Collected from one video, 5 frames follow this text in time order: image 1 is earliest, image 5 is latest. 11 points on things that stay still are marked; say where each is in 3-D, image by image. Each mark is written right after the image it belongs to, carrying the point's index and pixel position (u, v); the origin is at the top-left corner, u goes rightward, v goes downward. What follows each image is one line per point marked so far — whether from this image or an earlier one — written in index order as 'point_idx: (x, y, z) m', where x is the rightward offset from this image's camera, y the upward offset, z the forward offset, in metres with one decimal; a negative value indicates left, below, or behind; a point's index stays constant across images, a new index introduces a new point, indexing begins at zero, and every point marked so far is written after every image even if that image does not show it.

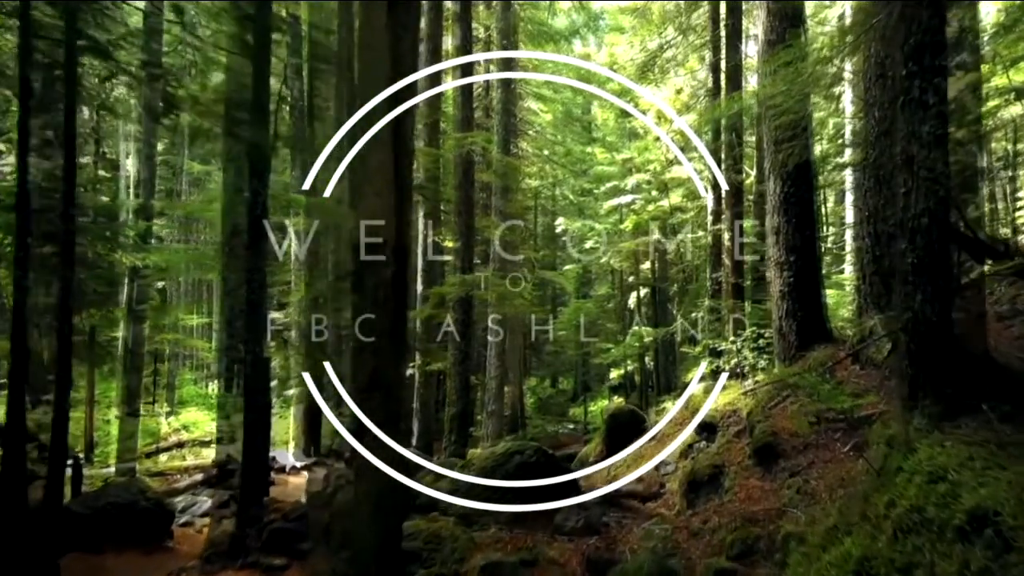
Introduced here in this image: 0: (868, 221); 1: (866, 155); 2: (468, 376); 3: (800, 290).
0: (+4.4, +0.8, +9.5) m
1: (+4.4, +1.6, +9.5) m
2: (-0.8, -1.4, +12.0) m
3: (+3.2, 0.0, +8.3) m
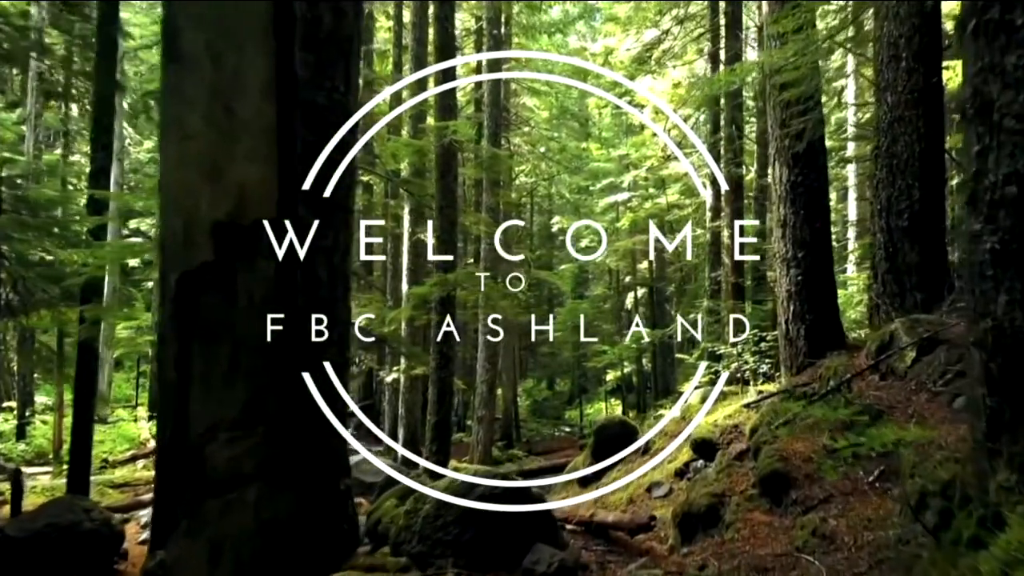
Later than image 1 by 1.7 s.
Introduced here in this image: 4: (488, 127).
0: (+4.1, +0.8, +8.7) m
1: (+4.2, +1.7, +8.8) m
2: (-1.0, -1.4, +11.3) m
3: (+3.0, 0.0, +7.6) m
4: (-0.6, +3.6, +17.7) m
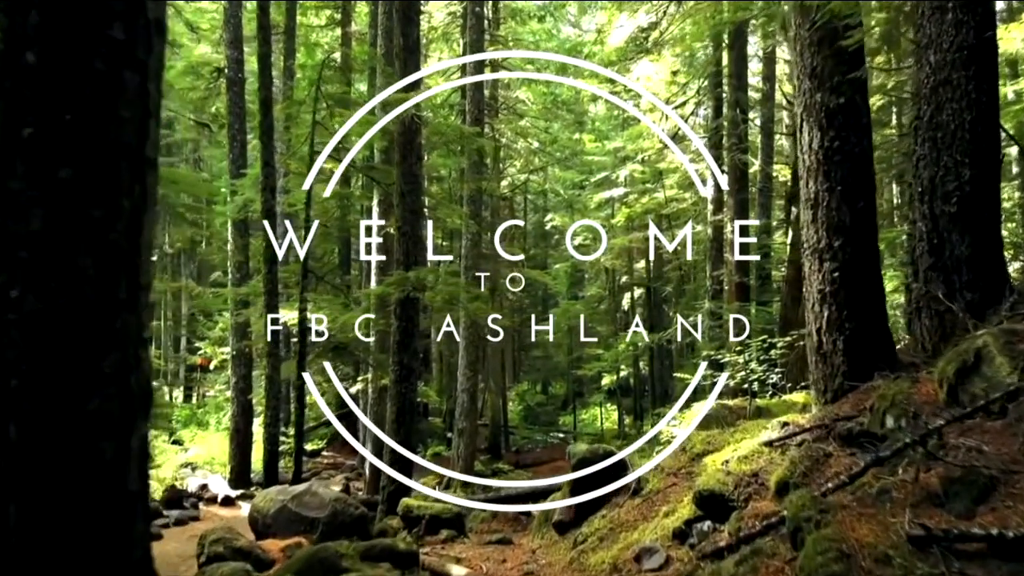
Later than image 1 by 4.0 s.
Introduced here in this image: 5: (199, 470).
0: (+3.8, +0.8, +7.2) m
1: (+3.8, +1.7, +7.3) m
2: (-1.3, -1.4, +9.8) m
3: (+2.7, 0.0, +6.1) m
4: (-0.9, +3.6, +16.2) m
5: (-6.4, -3.7, +15.8) m
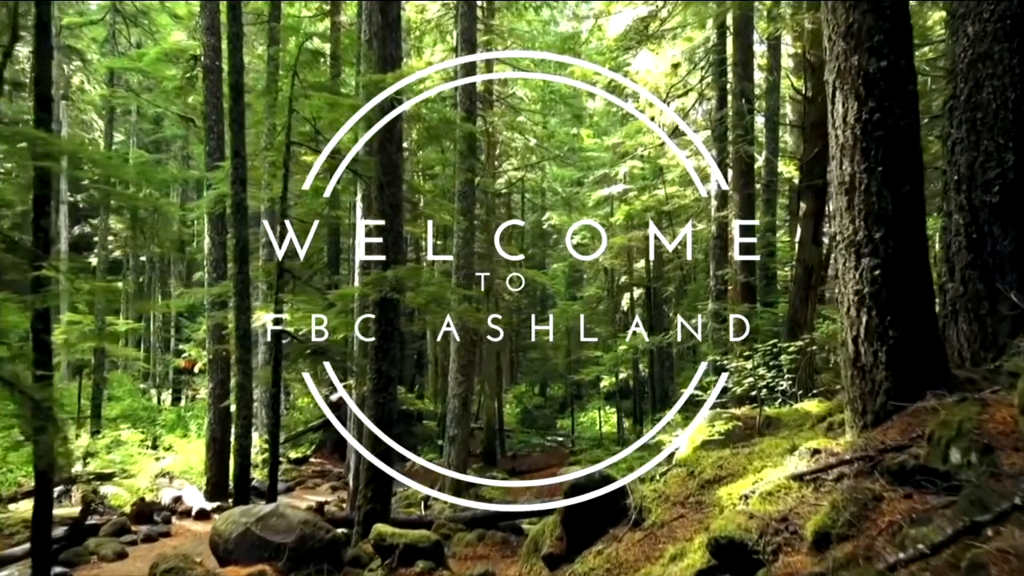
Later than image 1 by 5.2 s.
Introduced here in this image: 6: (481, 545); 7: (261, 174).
0: (+3.7, +0.8, +6.5) m
1: (+3.7, +1.7, +6.5) m
2: (-1.4, -1.4, +9.0) m
3: (+2.6, 0.0, +5.3) m
4: (-1.0, +3.6, +15.4) m
5: (-6.5, -3.7, +15.0) m
6: (-0.3, -2.9, +8.6) m
7: (-4.2, +1.9, +13.0) m
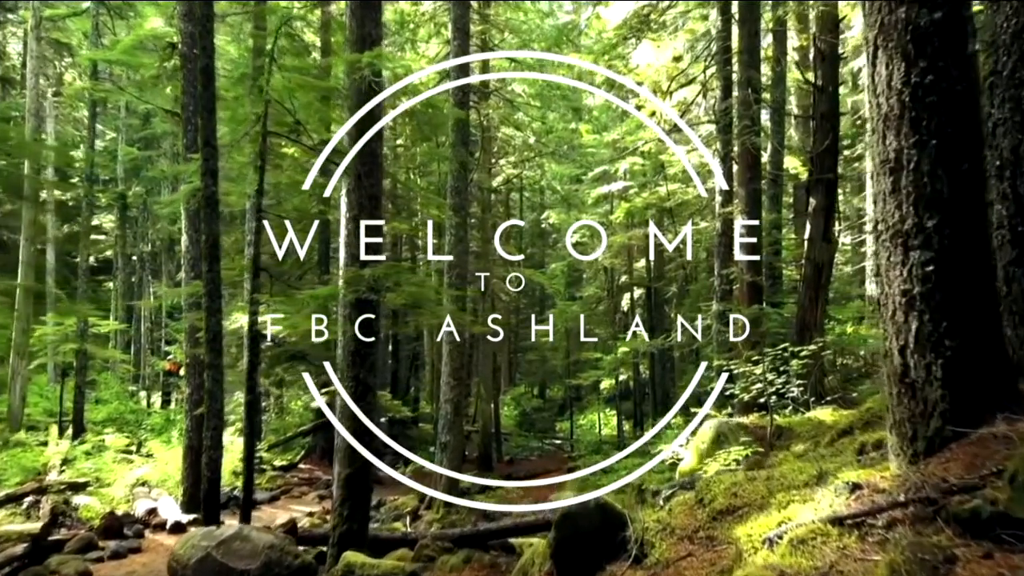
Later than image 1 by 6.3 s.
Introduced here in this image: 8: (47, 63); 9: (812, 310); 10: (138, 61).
0: (+3.6, +0.8, +5.7) m
1: (+3.6, +1.7, +5.8) m
2: (-1.5, -1.4, +8.2) m
3: (+2.4, 0.0, +4.6) m
4: (-1.1, +3.6, +14.6) m
5: (-6.6, -3.7, +14.3) m
6: (-0.4, -2.9, +7.9) m
7: (-4.3, +1.9, +12.2) m
8: (-11.7, +5.7, +19.5) m
9: (+4.1, -0.3, +10.4) m
10: (-6.6, +4.0, +13.7) m
